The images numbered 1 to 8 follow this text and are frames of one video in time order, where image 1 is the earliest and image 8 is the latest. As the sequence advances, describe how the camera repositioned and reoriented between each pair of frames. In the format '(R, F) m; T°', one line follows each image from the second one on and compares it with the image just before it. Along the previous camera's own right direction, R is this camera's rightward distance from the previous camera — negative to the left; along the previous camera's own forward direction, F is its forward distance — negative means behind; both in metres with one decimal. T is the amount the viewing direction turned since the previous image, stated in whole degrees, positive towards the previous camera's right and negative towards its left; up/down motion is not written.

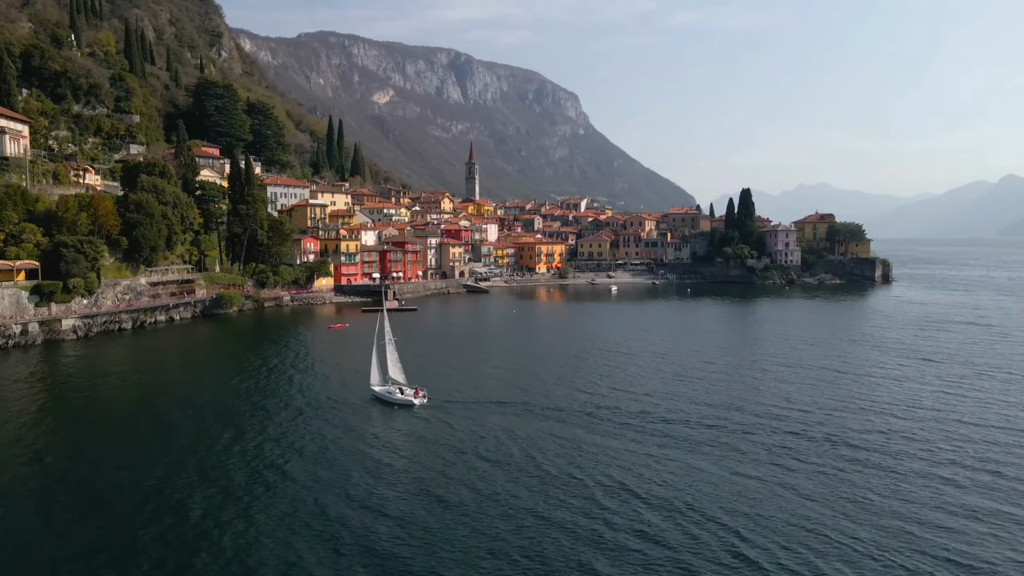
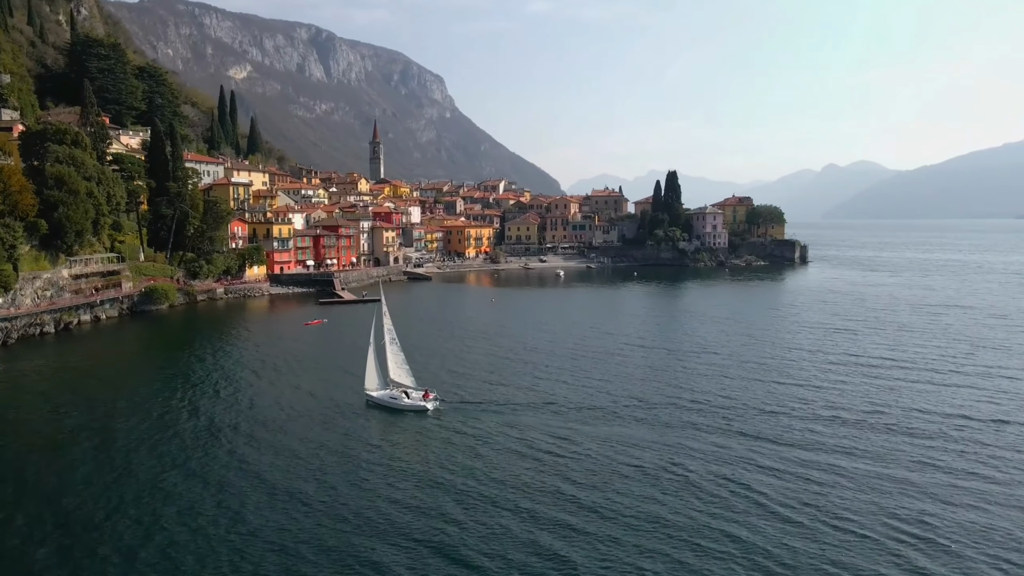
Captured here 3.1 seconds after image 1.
(-10.7, +6.4) m; +11°
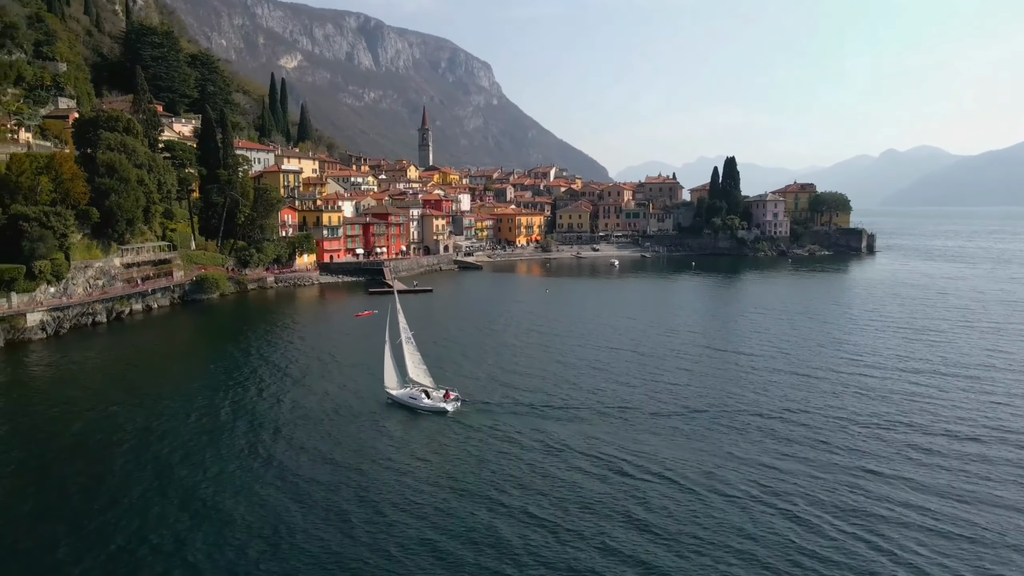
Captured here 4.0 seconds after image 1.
(-0.9, +2.5) m; -4°
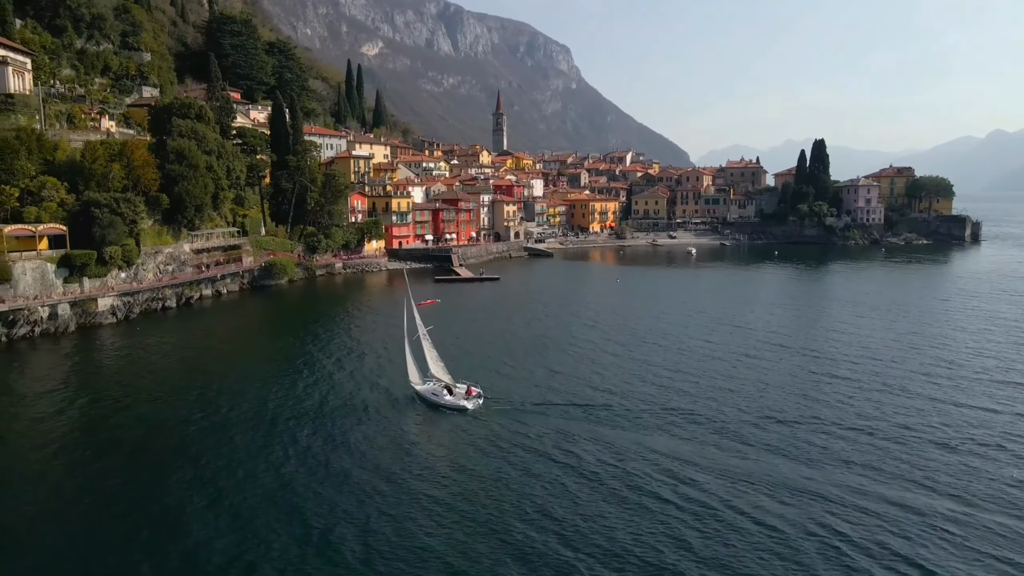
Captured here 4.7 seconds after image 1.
(+0.7, +2.1) m; -6°
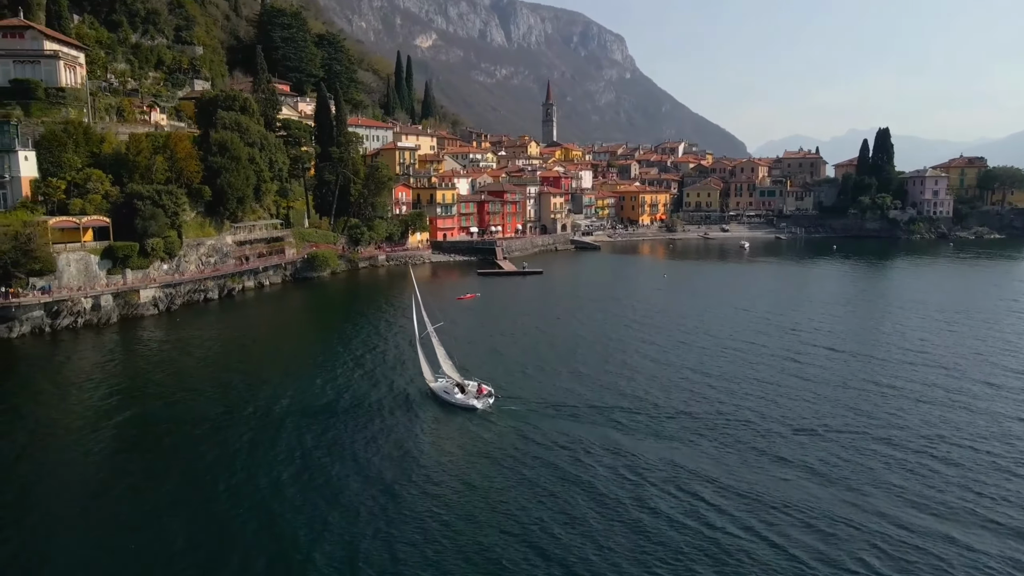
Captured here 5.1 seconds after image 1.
(+0.7, +1.3) m; -4°
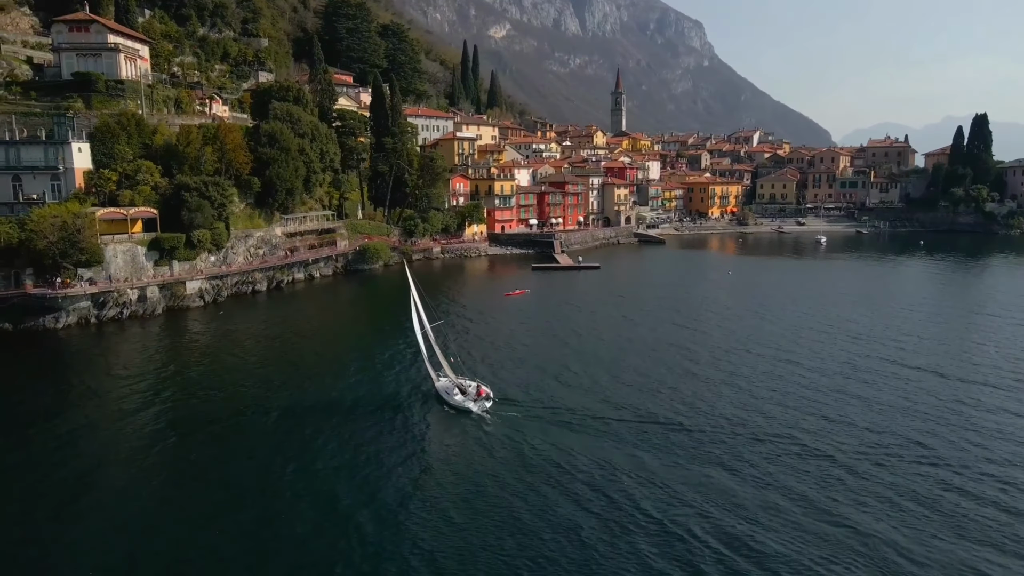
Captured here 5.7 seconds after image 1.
(+1.4, +2.2) m; -6°
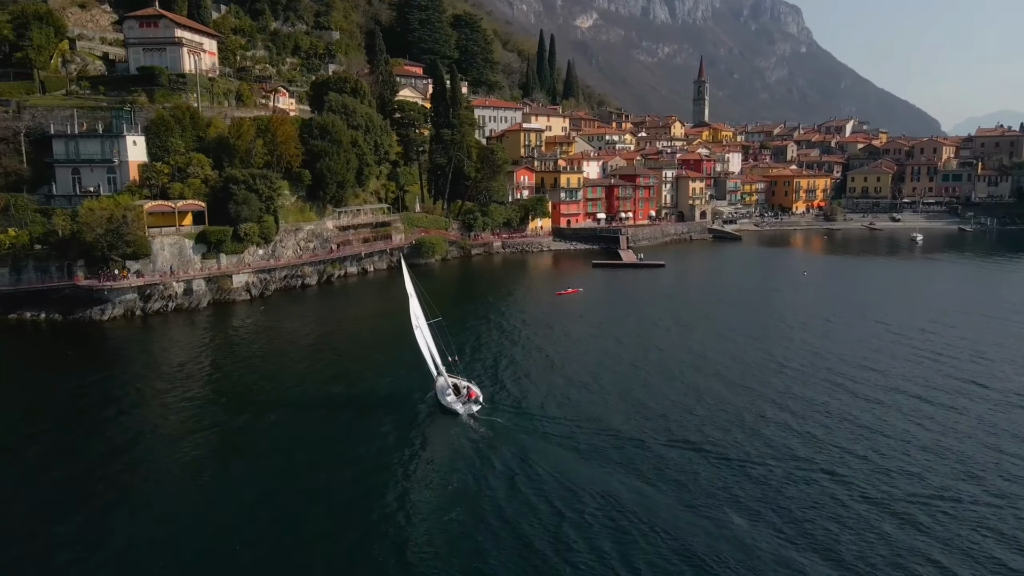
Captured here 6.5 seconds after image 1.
(+2.0, +2.4) m; -7°
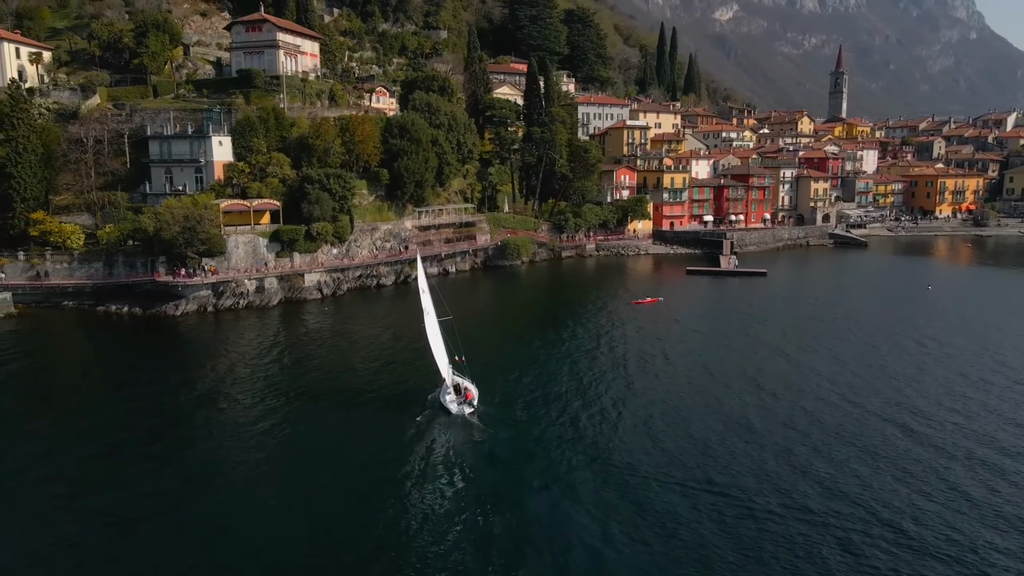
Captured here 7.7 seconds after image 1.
(+3.4, +2.6) m; -10°
